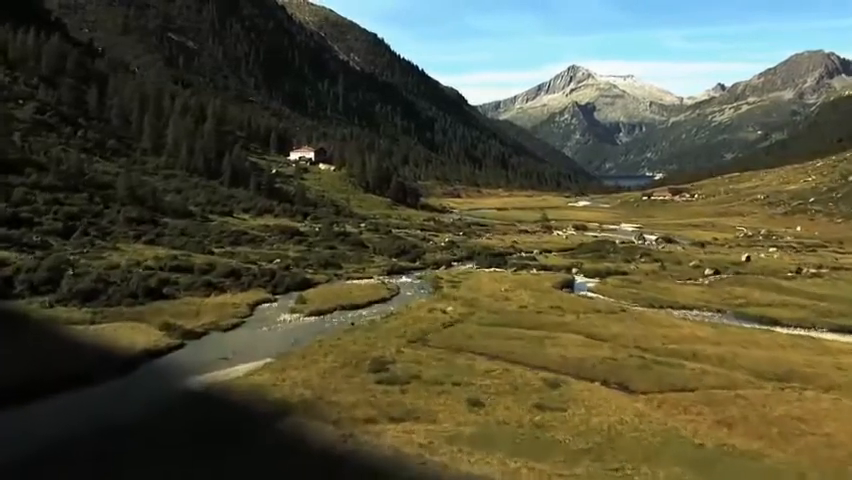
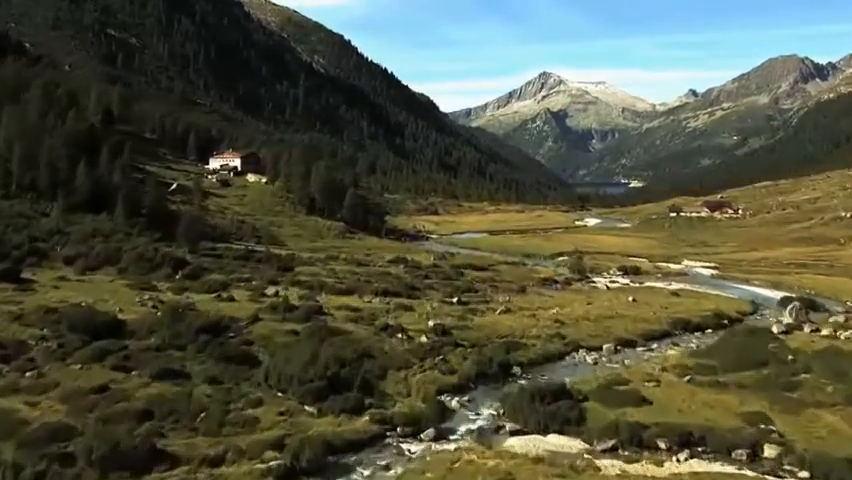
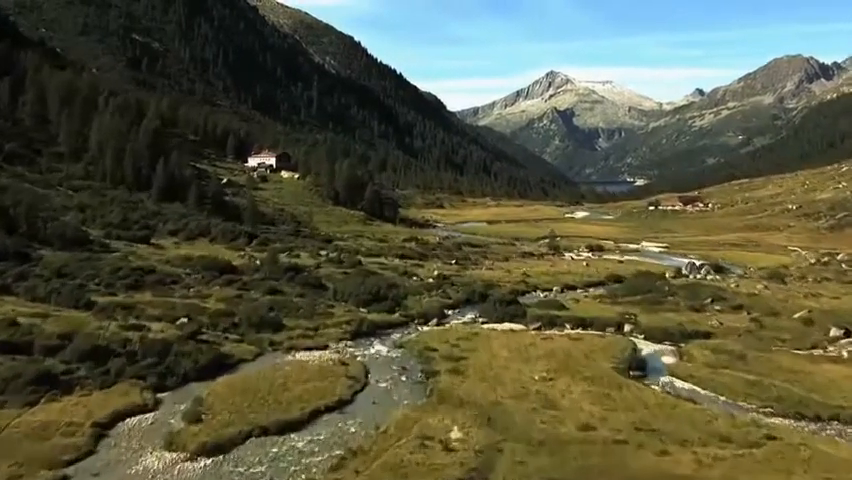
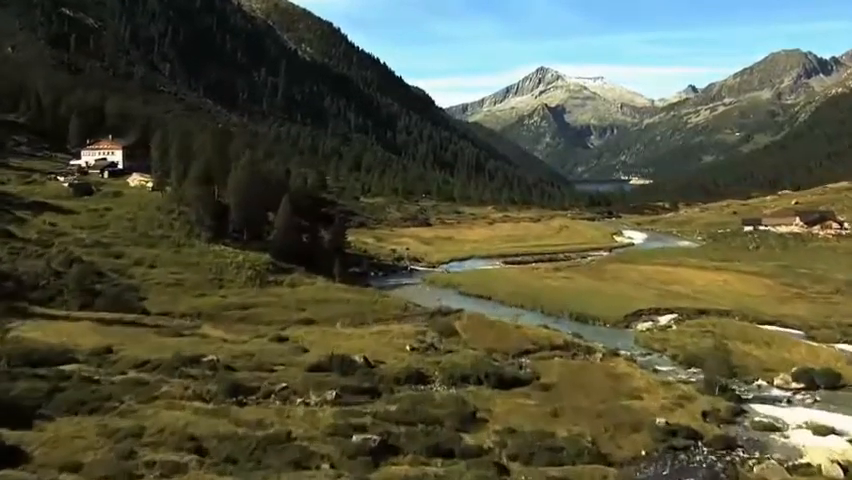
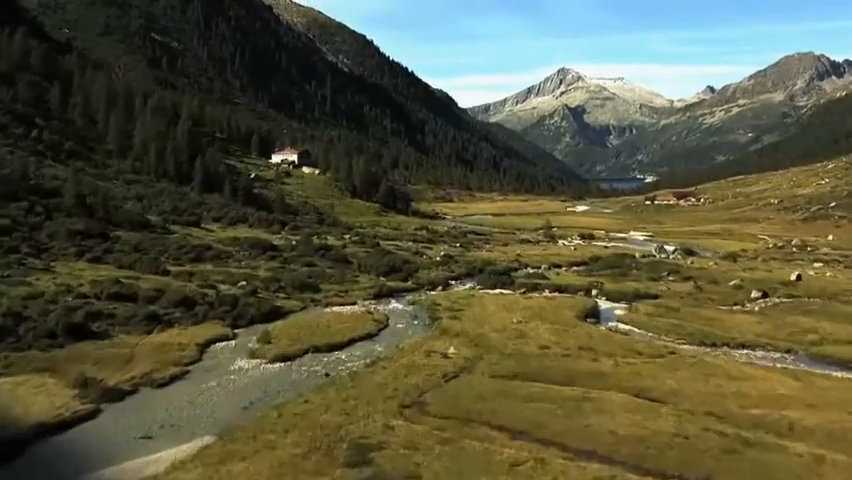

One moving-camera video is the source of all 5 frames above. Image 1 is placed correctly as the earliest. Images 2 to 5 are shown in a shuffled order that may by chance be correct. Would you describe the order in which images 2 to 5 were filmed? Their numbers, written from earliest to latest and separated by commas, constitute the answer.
5, 3, 2, 4
